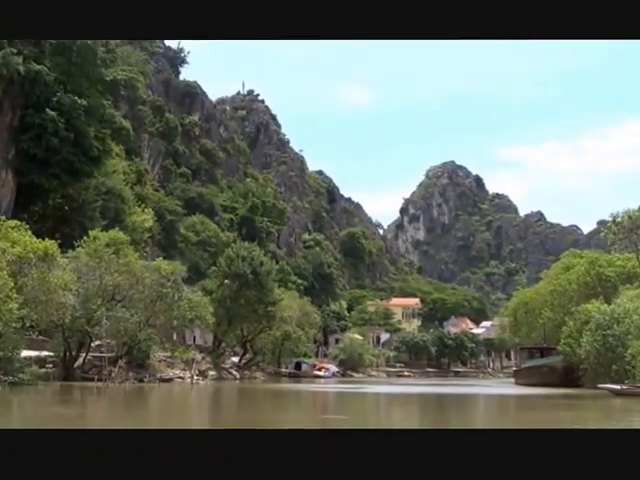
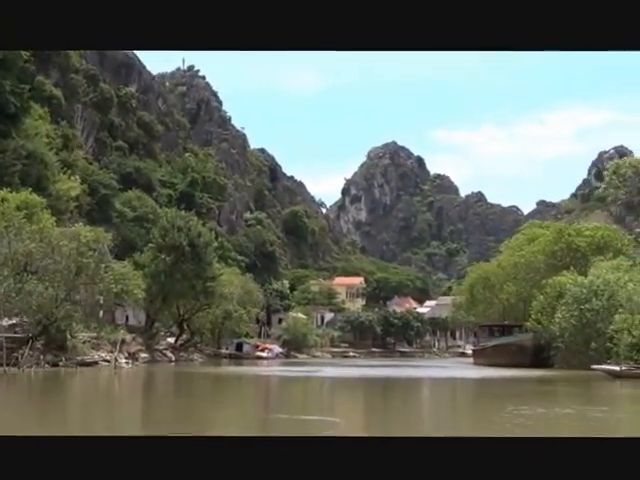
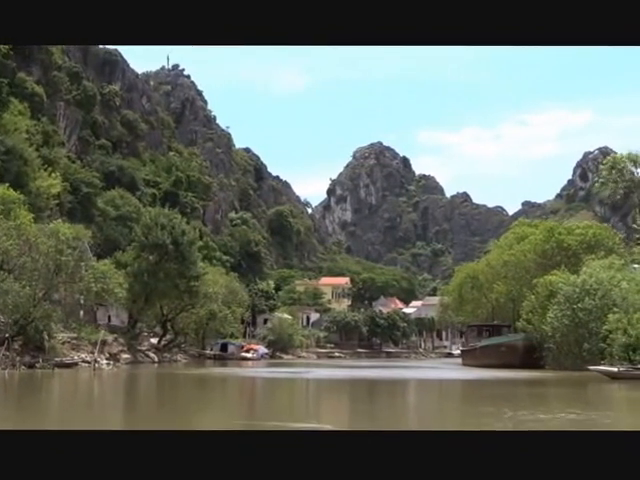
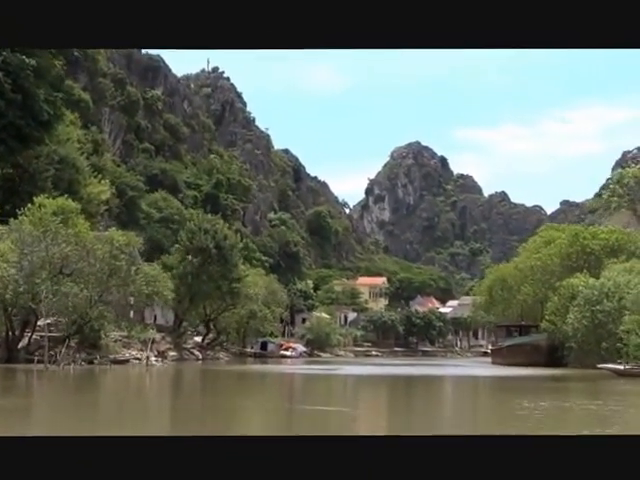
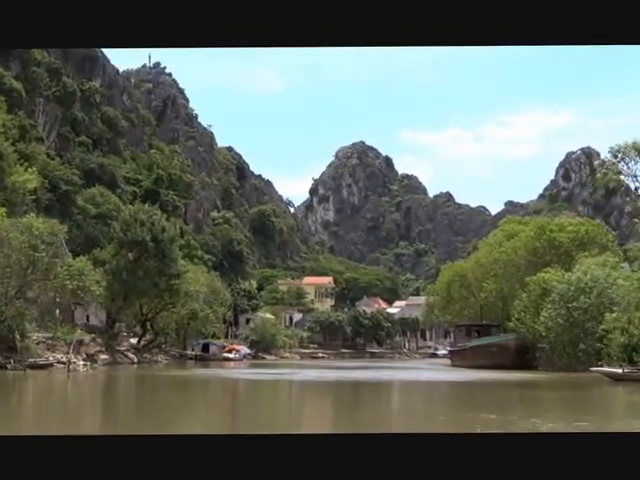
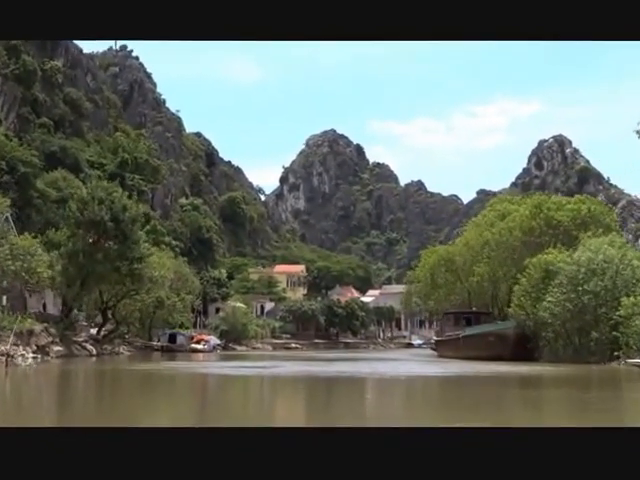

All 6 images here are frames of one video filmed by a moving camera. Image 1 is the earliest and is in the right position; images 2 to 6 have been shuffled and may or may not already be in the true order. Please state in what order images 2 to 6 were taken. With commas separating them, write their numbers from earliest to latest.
4, 2, 3, 5, 6
